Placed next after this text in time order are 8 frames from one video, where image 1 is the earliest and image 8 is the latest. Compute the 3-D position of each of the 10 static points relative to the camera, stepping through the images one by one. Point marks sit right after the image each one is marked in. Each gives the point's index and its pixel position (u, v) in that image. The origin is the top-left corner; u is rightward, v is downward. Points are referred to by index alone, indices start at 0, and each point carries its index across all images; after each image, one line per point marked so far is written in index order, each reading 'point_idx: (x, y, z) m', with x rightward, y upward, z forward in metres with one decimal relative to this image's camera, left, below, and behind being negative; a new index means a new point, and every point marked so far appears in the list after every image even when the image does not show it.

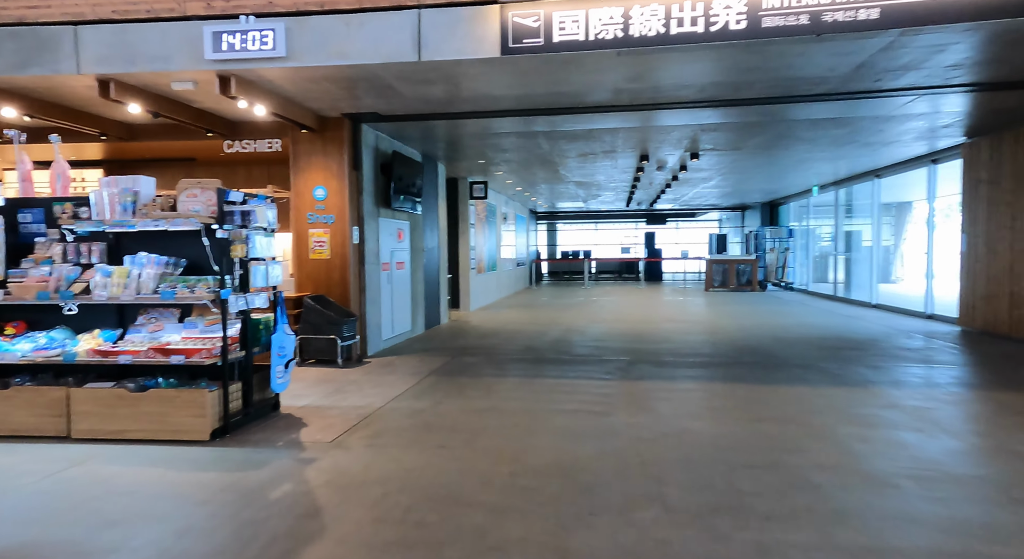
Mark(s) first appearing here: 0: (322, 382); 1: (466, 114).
0: (-1.7, -0.9, +5.6) m
1: (-0.5, +1.7, +6.5) m
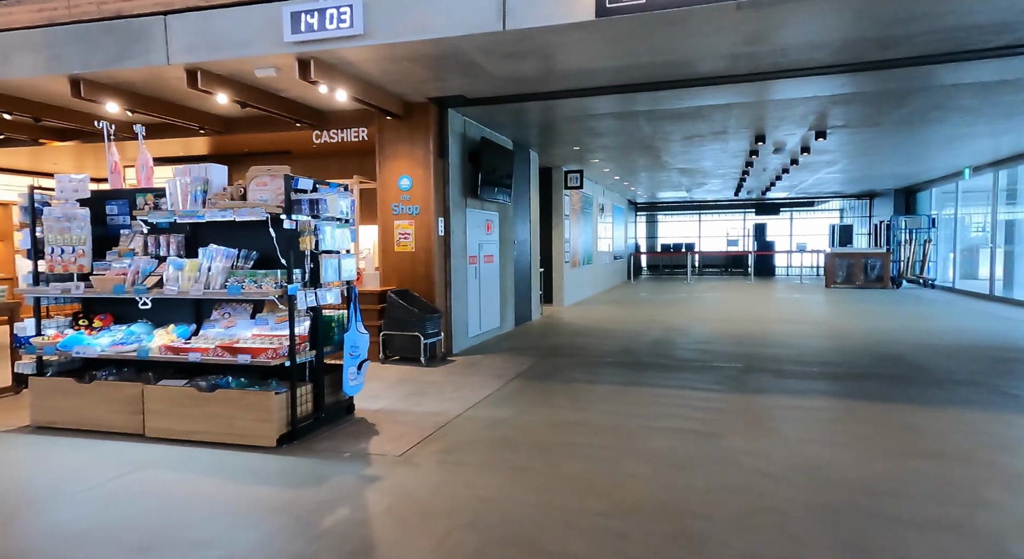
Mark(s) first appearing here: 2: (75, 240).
0: (-0.9, -0.9, +5.3) m
1: (+0.4, +1.8, +6.0) m
2: (-3.2, +0.3, +4.6) m
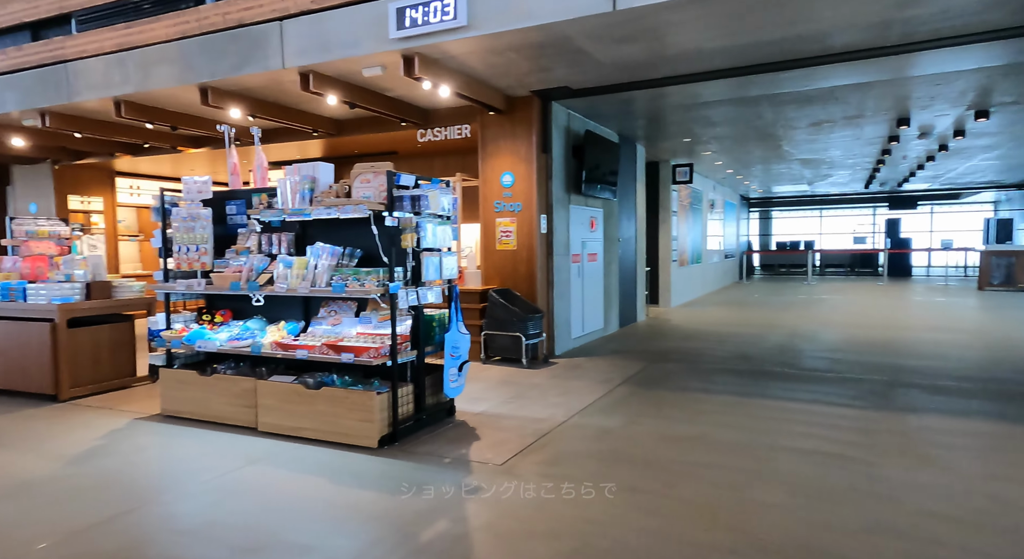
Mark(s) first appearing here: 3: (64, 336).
0: (-0.1, -0.9, +5.2) m
1: (+1.4, +1.8, +5.6) m
2: (-2.4, +0.3, +4.8) m
3: (-3.9, -0.5, +5.4) m
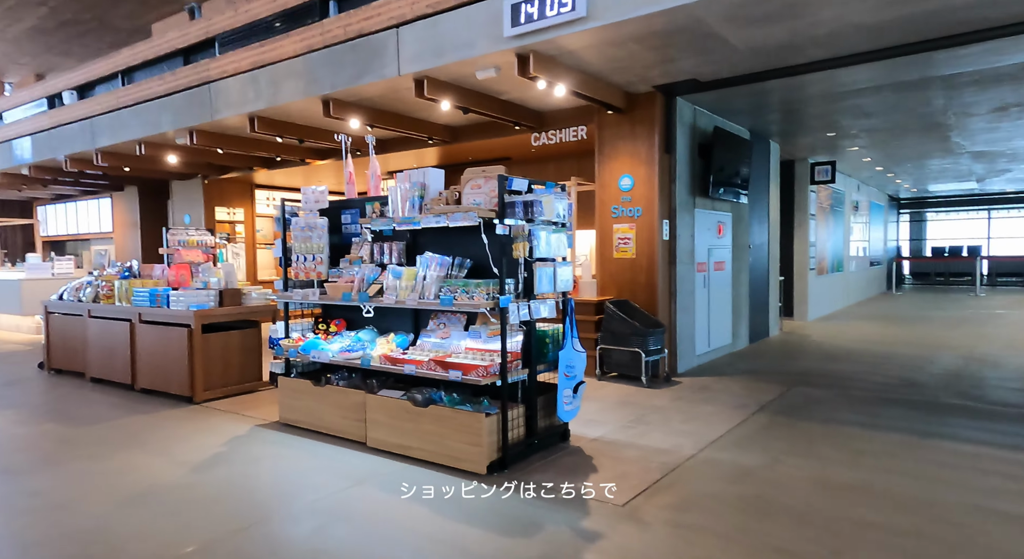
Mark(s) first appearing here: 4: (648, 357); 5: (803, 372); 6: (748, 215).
0: (+0.8, -1.0, +4.7) m
1: (+2.4, +1.7, +4.9) m
2: (-1.5, +0.2, +4.8) m
3: (-2.9, -0.6, +5.7) m
4: (+1.2, -0.7, +5.5) m
5: (+2.7, -0.9, +5.8) m
6: (+2.8, +0.8, +7.4) m
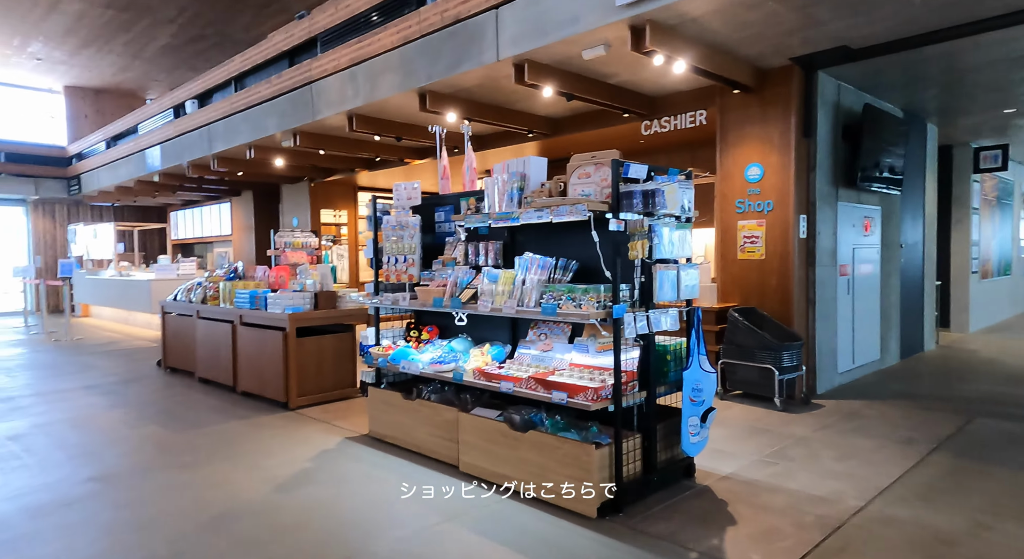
0: (+1.6, -1.0, +4.0) m
1: (+3.1, +1.7, +3.9) m
2: (-0.7, +0.2, +4.4) m
3: (-1.9, -0.6, +5.5) m
4: (+2.0, -0.7, +4.7) m
5: (+3.6, -0.9, +4.8) m
6: (+3.9, +0.7, +6.3) m
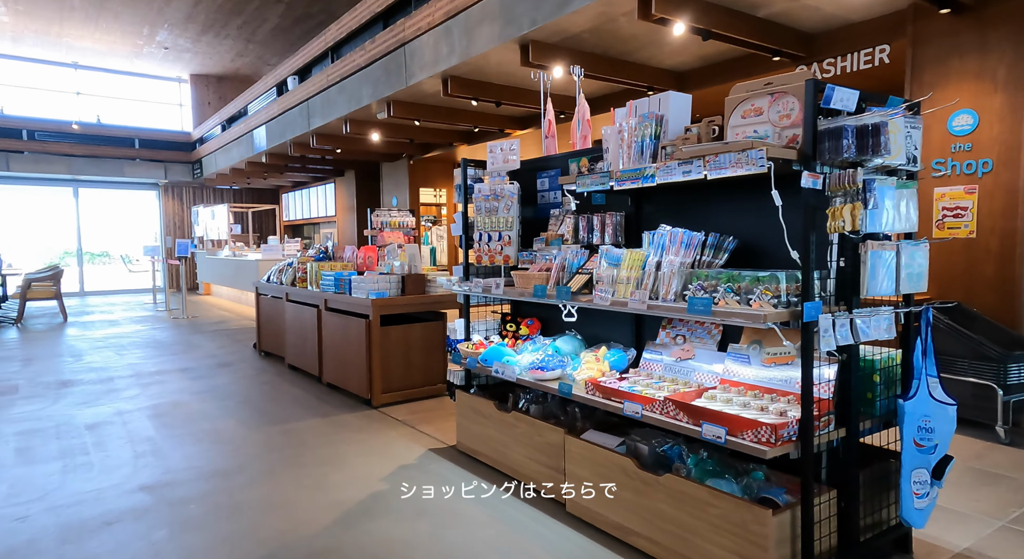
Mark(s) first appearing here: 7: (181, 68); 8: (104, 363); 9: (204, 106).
0: (+2.2, -0.9, +2.8) m
1: (+3.7, +1.7, +2.4) m
2: (-0.1, +0.3, +3.6) m
3: (-1.1, -0.4, +4.9) m
4: (+2.7, -0.6, +3.4) m
5: (+4.3, -0.8, +3.2) m
6: (+4.9, +0.8, +4.7) m
7: (-8.6, +5.5, +16.2) m
8: (-4.9, -1.0, +7.5) m
9: (-8.3, +4.7, +16.8) m
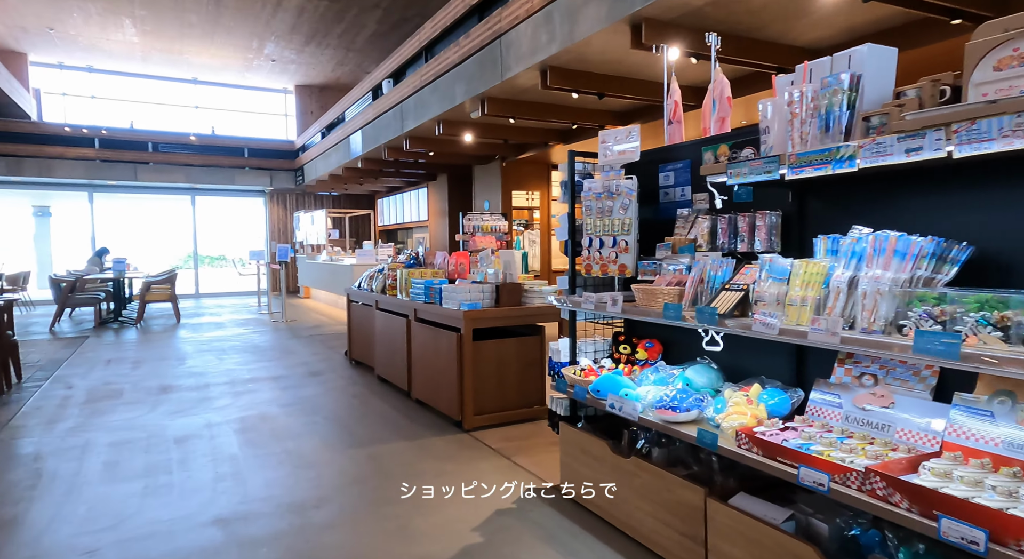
0: (+2.6, -1.0, +1.9) m
1: (+4.1, +1.6, +1.3) m
2: (+0.5, +0.2, +3.0) m
3: (-0.3, -0.5, +4.4) m
4: (+3.3, -0.7, +2.4) m
5: (+4.7, -0.9, +2.0) m
6: (+5.6, +0.7, +3.4) m
7: (-6.1, +5.4, +16.8) m
8: (-3.7, -1.1, +7.6) m
9: (-5.7, +4.6, +17.2) m
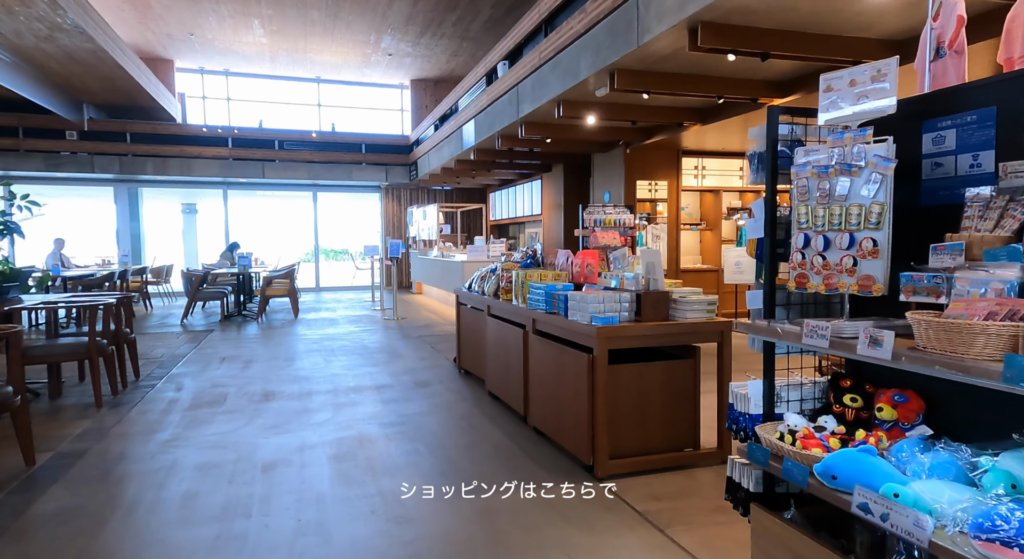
0: (+2.9, -1.1, +0.5) m
1: (+4.3, +1.5, -0.4) m
2: (+1.1, +0.2, +1.9) m
3: (+0.5, -0.5, +3.4) m
4: (+3.7, -0.8, +0.9) m
5: (+5.0, -1.1, +0.2) m
6: (+6.1, +0.6, +1.4) m
7: (-3.0, +5.5, +16.6) m
8: (-2.3, -1.1, +7.2) m
9: (-2.5, +4.7, +17.0) m
